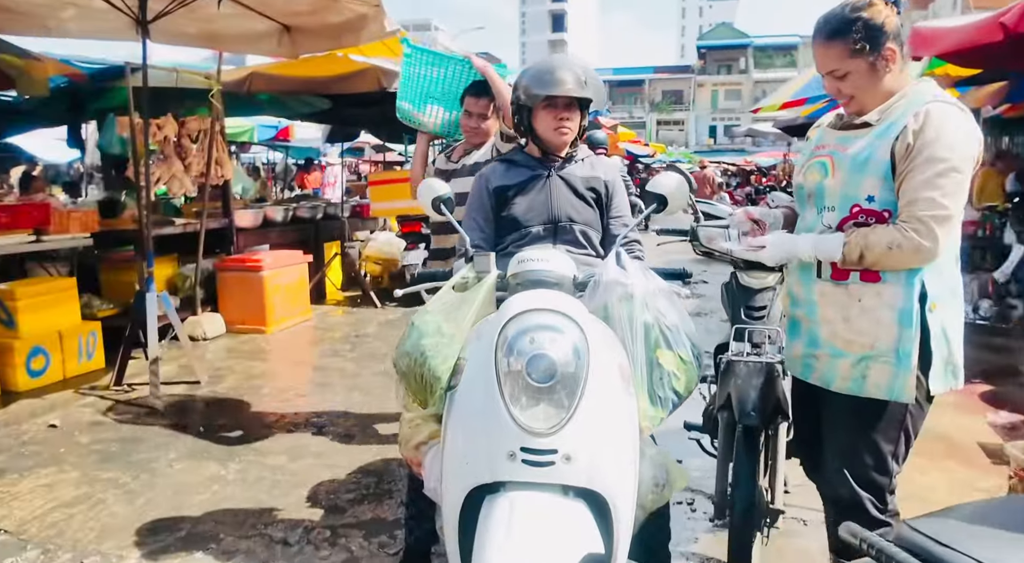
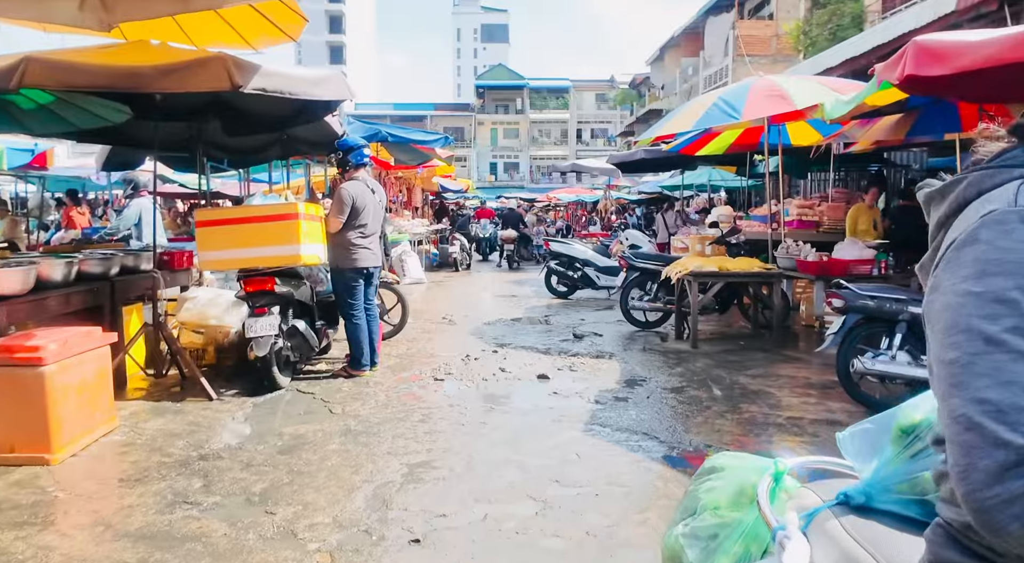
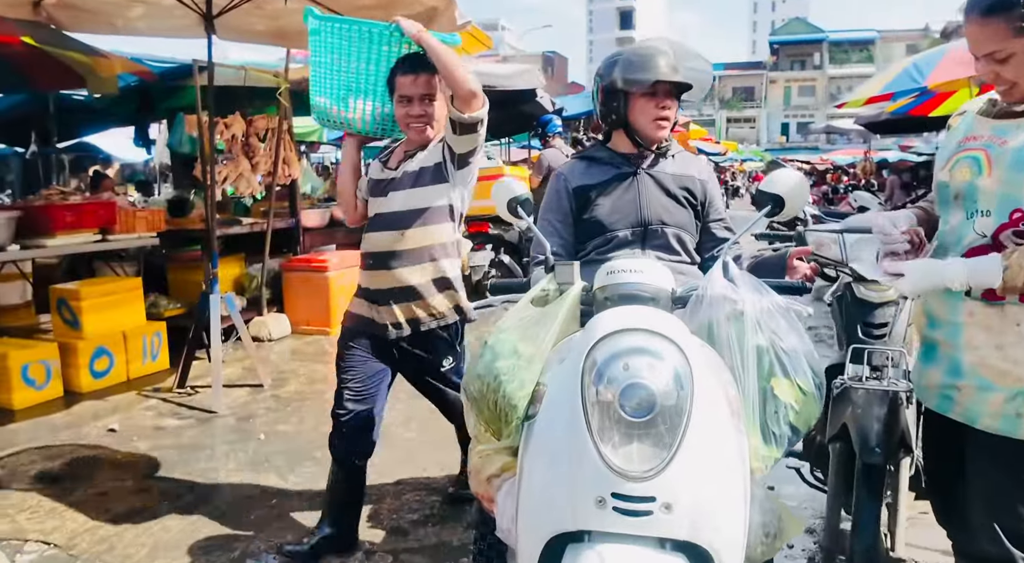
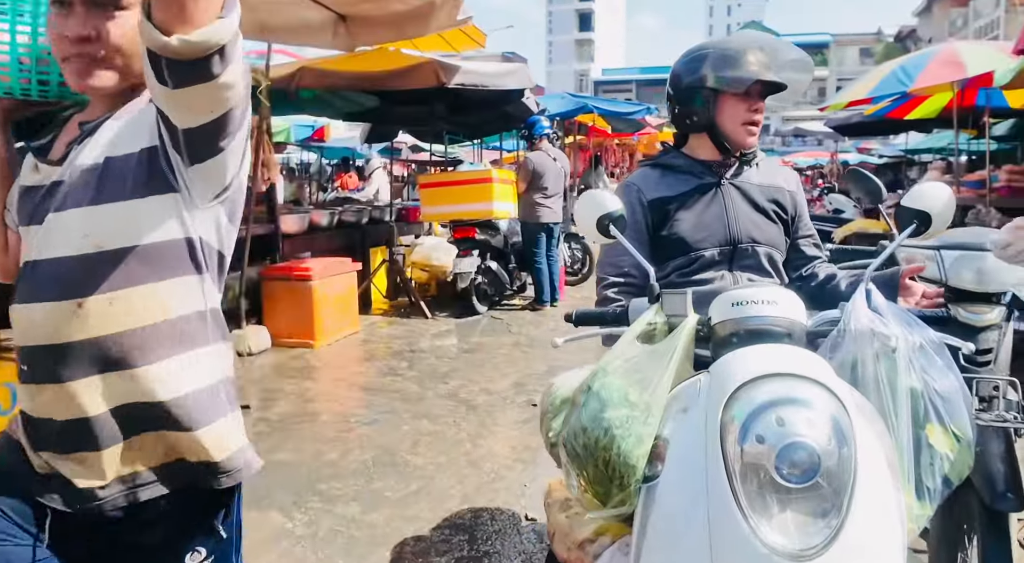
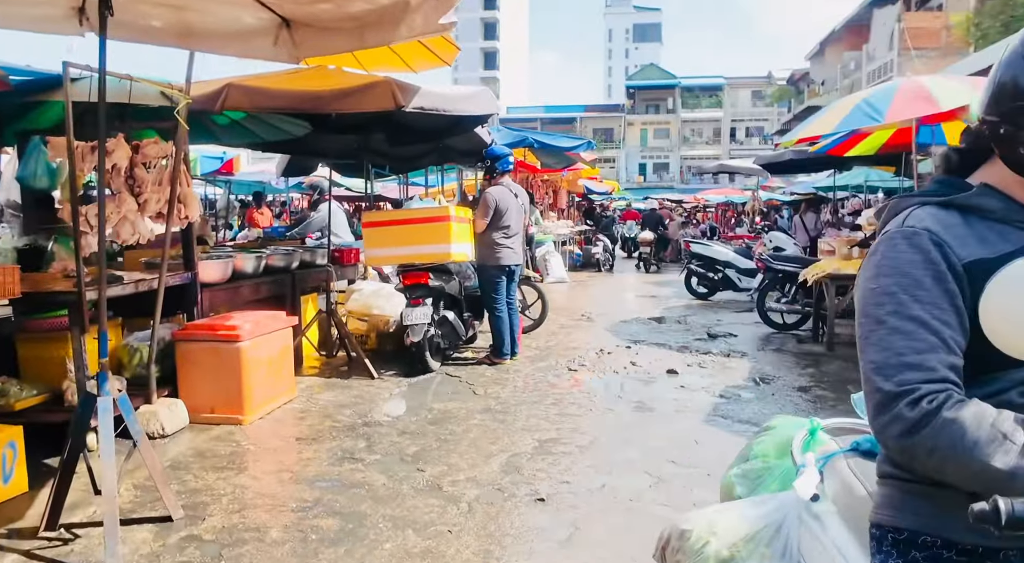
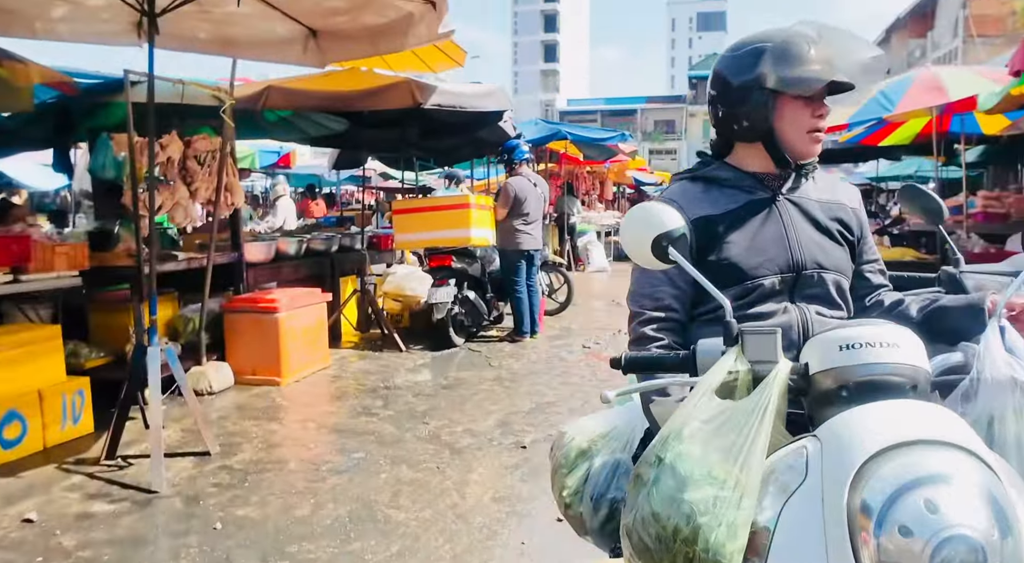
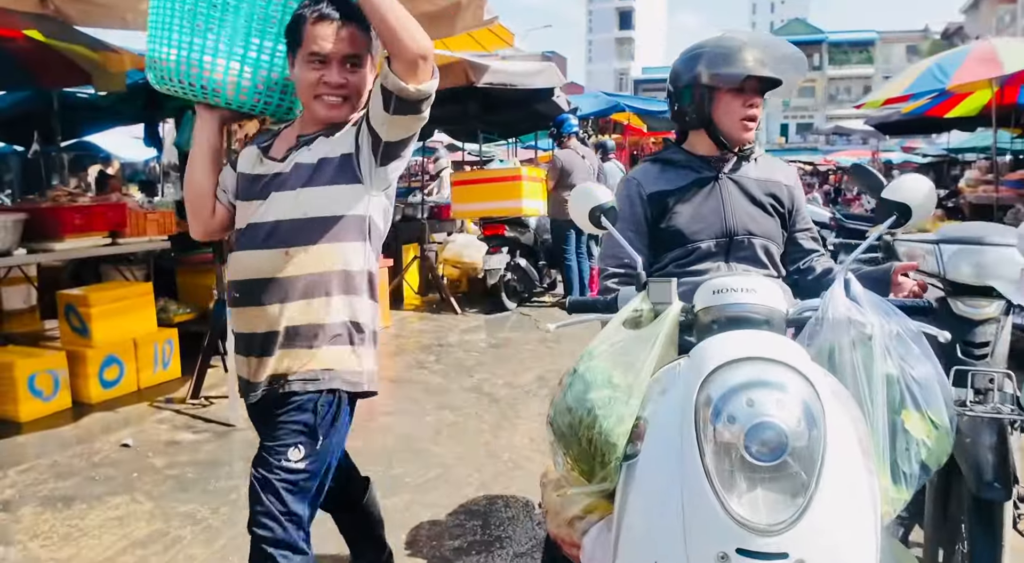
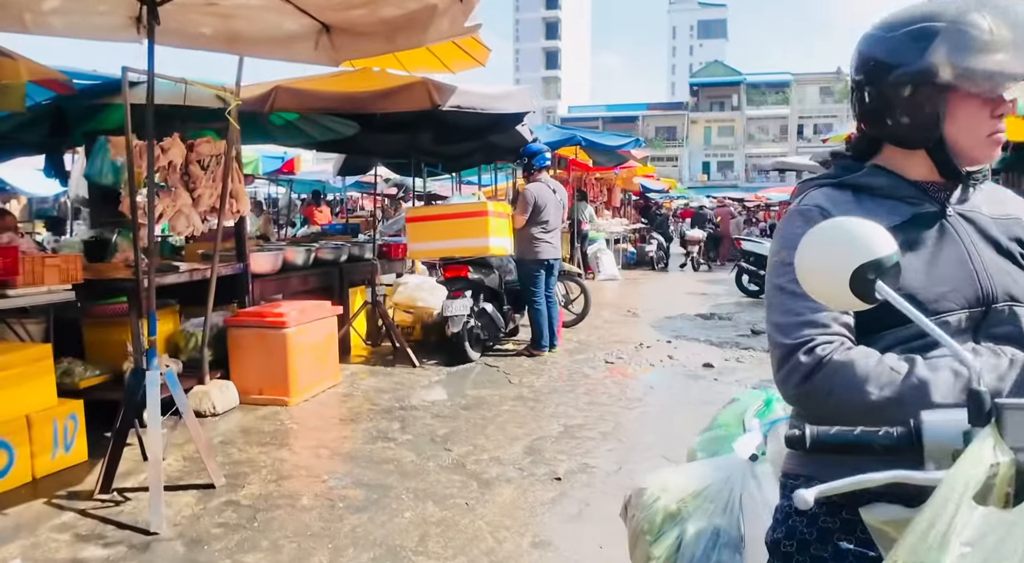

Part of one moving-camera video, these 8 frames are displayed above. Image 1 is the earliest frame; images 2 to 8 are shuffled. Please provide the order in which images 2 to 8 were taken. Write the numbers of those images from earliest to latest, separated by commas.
3, 7, 4, 6, 8, 5, 2
